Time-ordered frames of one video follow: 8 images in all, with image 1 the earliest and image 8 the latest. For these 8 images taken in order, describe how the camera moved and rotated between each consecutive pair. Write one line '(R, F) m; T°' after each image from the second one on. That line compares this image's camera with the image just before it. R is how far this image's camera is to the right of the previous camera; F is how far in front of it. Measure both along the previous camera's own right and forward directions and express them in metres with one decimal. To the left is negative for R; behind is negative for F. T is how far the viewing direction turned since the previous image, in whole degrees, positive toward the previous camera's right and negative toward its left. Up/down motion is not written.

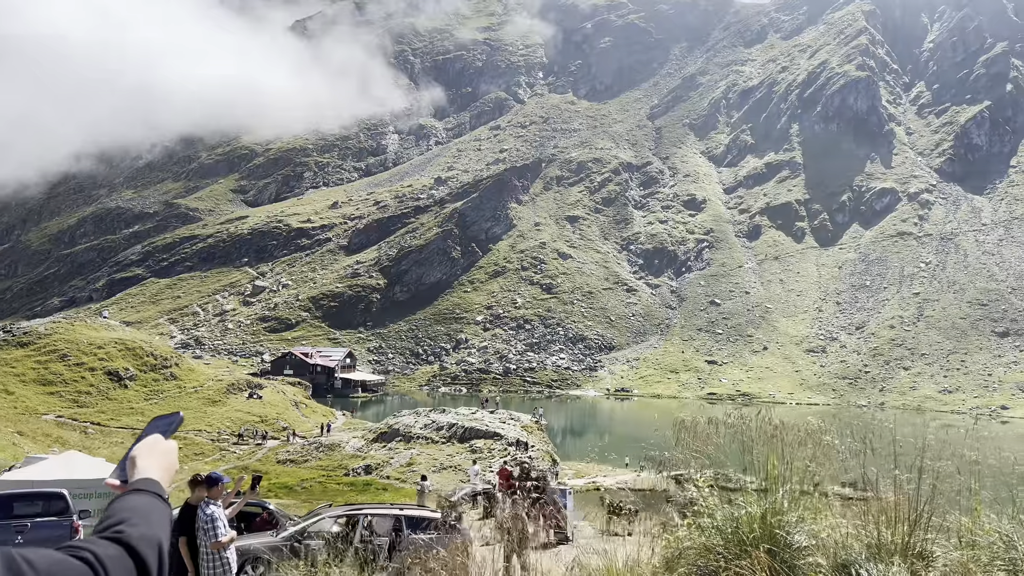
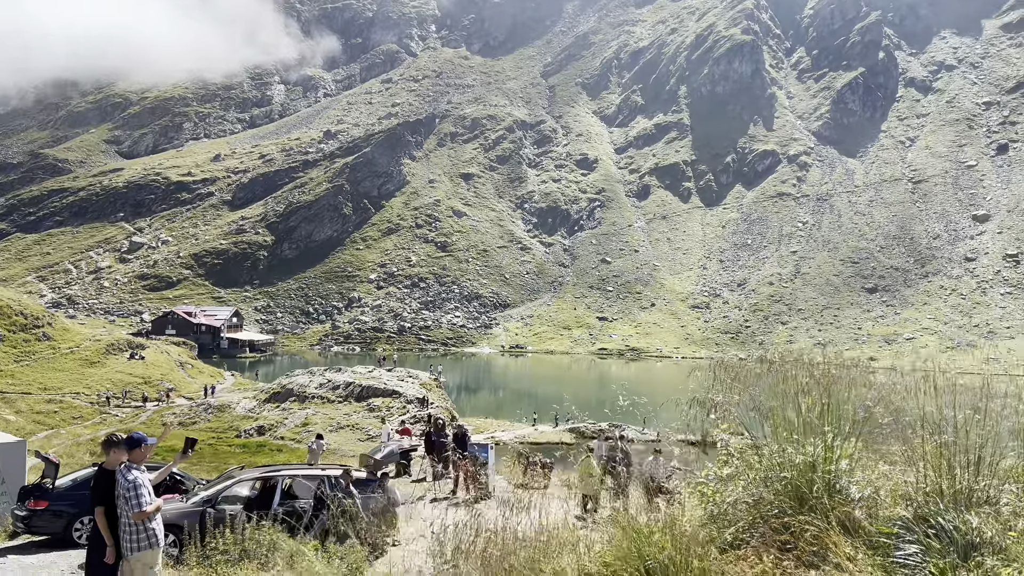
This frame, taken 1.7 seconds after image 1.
(-0.8, +0.7) m; +7°
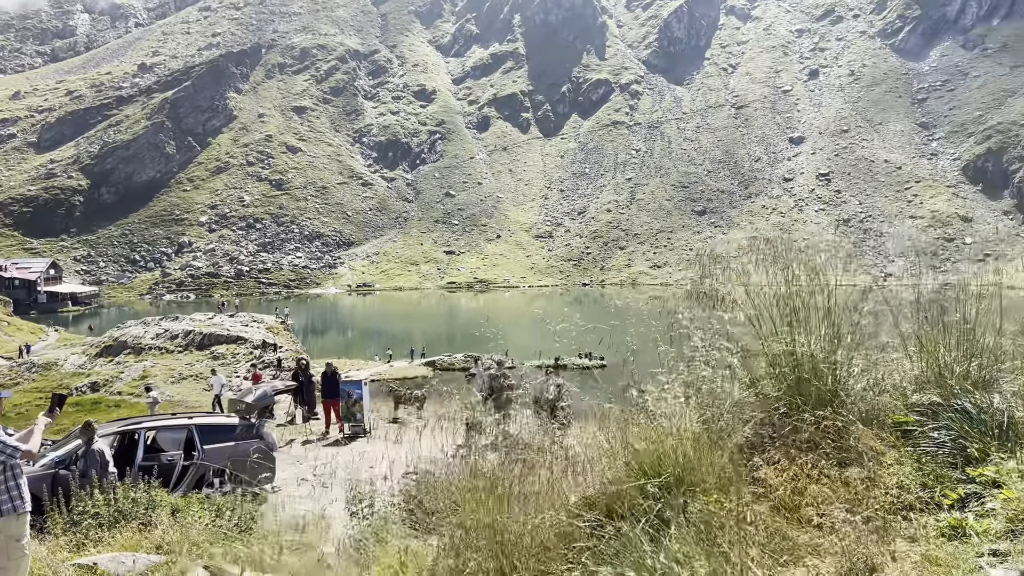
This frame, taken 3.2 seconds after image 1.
(-0.8, +0.9) m; +10°
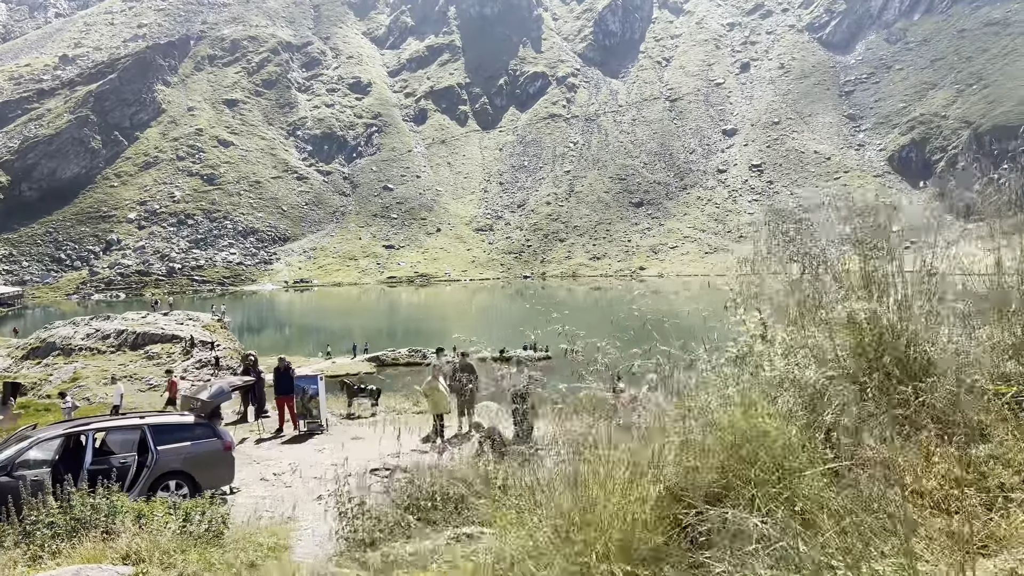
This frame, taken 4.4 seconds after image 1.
(-0.7, +0.4) m; +4°
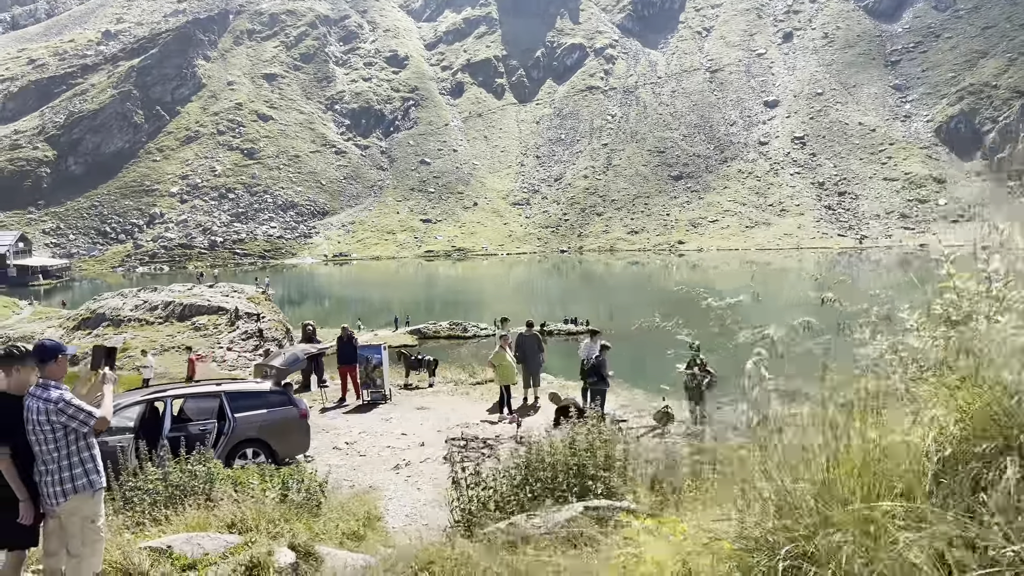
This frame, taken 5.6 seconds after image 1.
(-0.9, +0.3) m; -2°
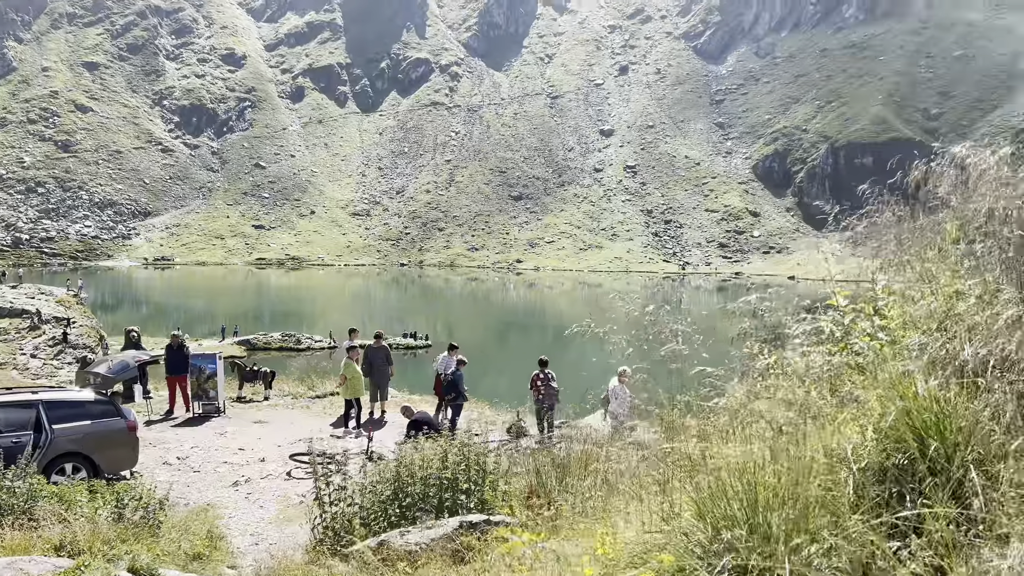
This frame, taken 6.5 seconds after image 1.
(-0.4, +0.2) m; +11°
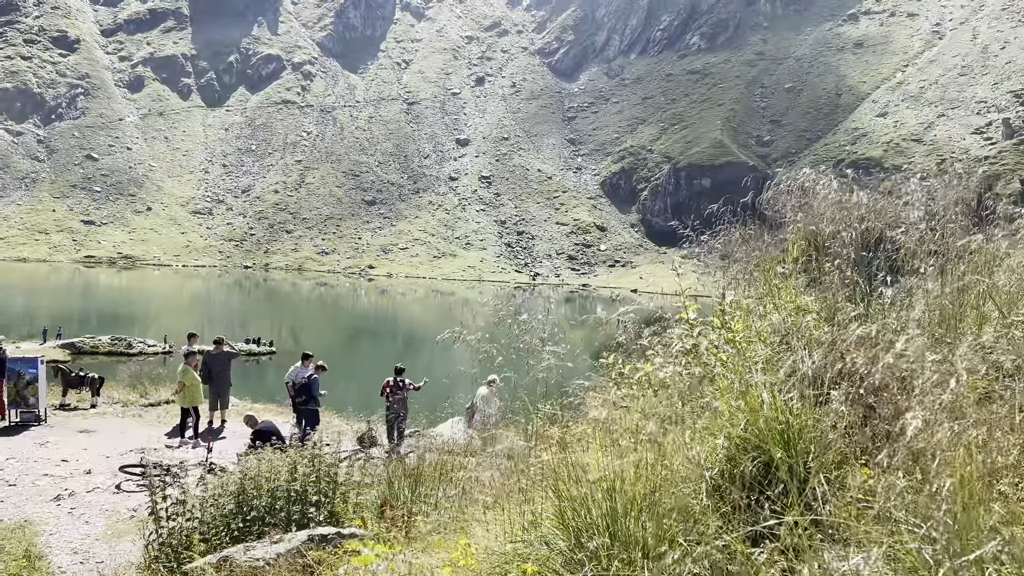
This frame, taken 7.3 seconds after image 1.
(-0.1, +0.1) m; +10°
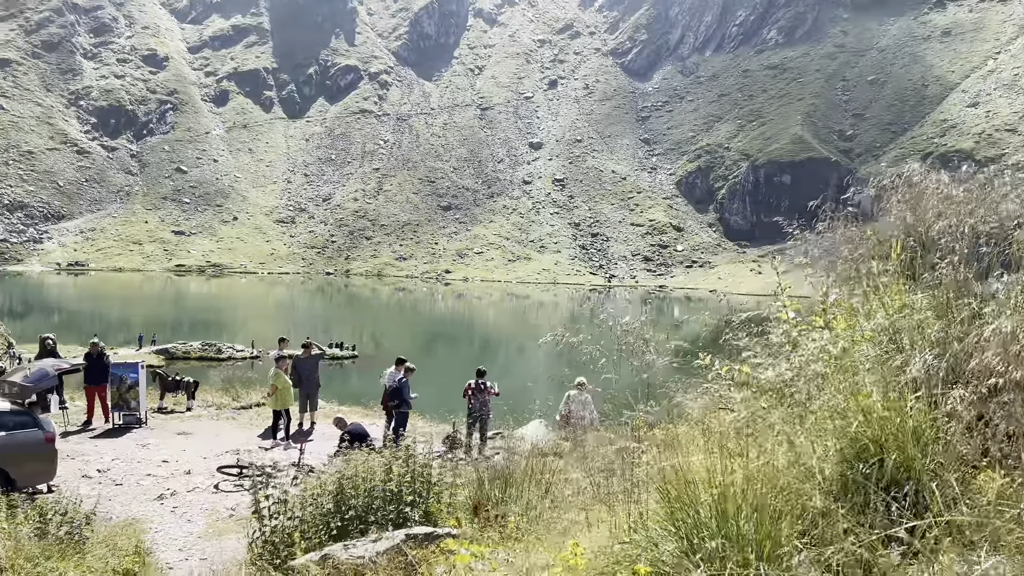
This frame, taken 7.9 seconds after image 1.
(-0.1, -0.1) m; -5°
